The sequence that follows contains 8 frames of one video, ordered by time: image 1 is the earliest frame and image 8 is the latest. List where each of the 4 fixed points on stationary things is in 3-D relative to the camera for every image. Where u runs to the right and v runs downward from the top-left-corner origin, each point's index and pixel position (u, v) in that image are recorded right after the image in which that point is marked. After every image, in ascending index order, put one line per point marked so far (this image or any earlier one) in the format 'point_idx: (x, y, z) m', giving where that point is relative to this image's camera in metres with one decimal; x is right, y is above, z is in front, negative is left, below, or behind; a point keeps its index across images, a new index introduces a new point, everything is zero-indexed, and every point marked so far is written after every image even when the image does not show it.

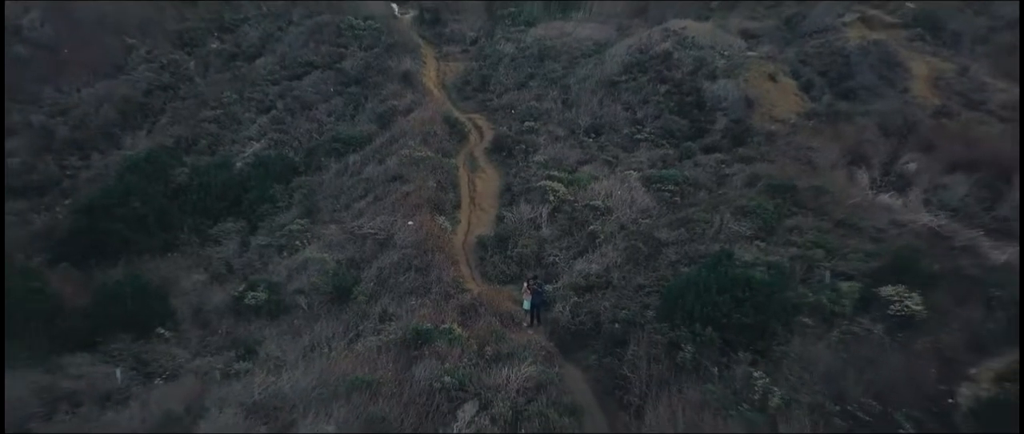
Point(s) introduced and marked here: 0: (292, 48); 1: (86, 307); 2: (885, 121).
0: (-2.4, +1.9, +7.9) m
1: (-2.5, -0.5, +4.2) m
2: (+3.0, +0.8, +5.6) m
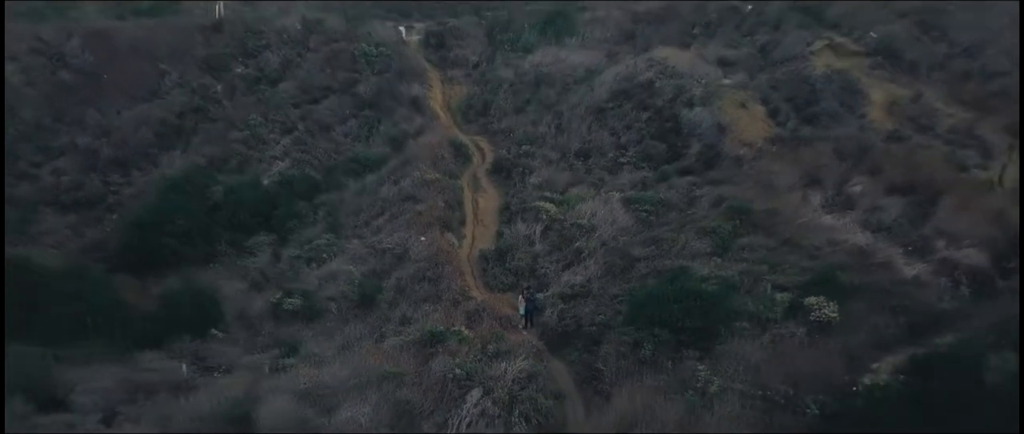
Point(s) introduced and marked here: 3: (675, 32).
0: (-2.5, +1.8, +8.7) m
1: (-2.5, -0.7, +5.0) m
2: (+3.0, +0.7, +6.4) m
3: (+2.2, +2.4, +9.3) m
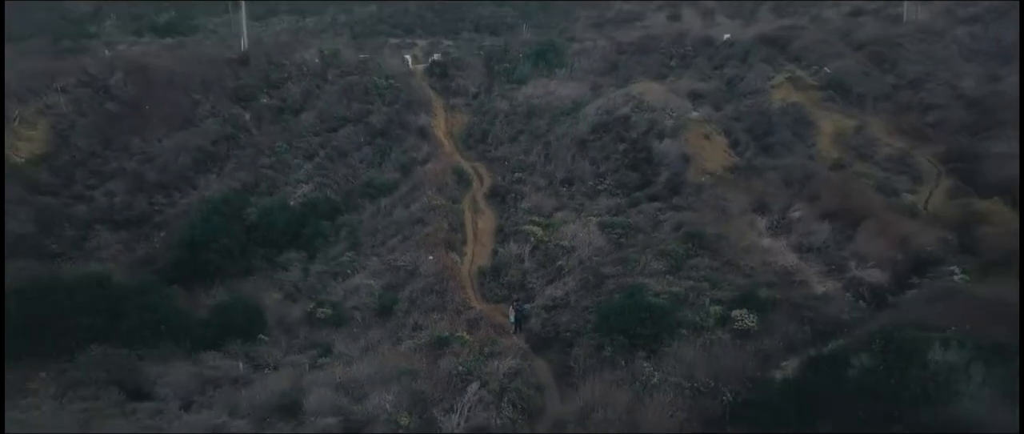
0: (-2.5, +1.6, +9.8) m
1: (-2.6, -0.9, +6.1) m
2: (+3.0, +0.5, +7.5) m
3: (+2.1, +2.2, +10.4) m
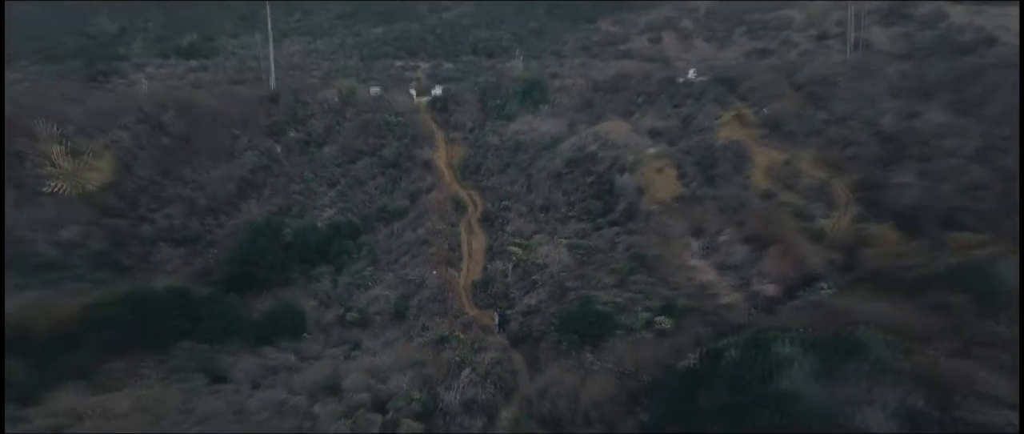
0: (-2.7, +1.3, +11.6) m
1: (-2.8, -1.2, +7.9) m
2: (+2.8, +0.2, +9.3) m
3: (+1.9, +2.0, +12.2) m
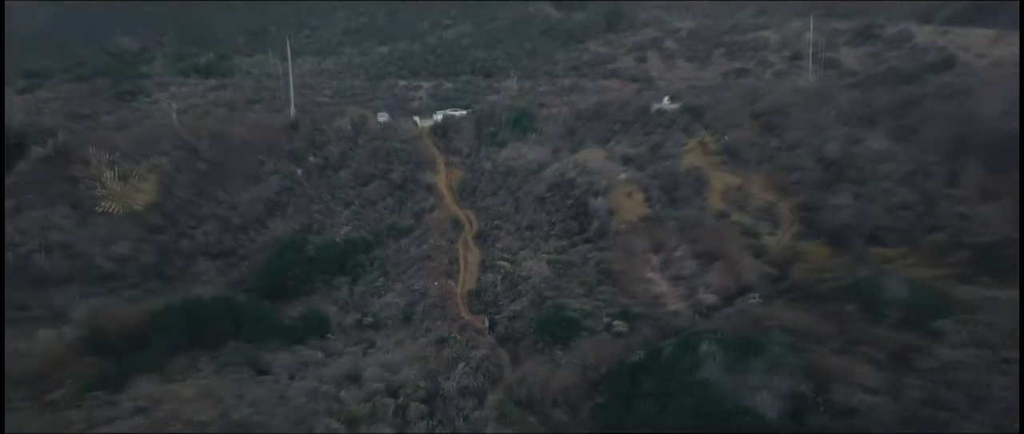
0: (-2.8, +1.0, +13.2) m
1: (-2.9, -1.5, +9.6) m
2: (+2.6, -0.1, +10.9) m
3: (+1.8, +1.7, +13.8) m
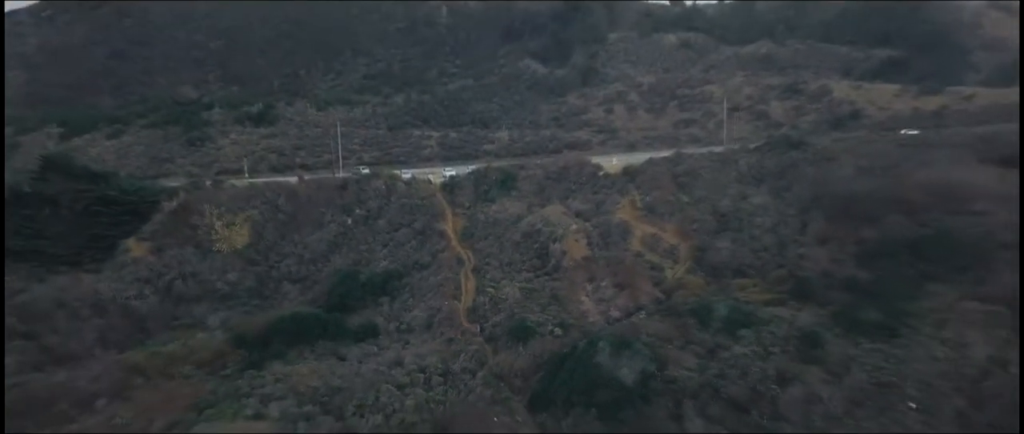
0: (-3.2, +0.1, +18.7) m
1: (-3.3, -2.4, +15.1) m
2: (+2.3, -1.0, +16.4) m
3: (+1.4, +0.8, +19.3) m
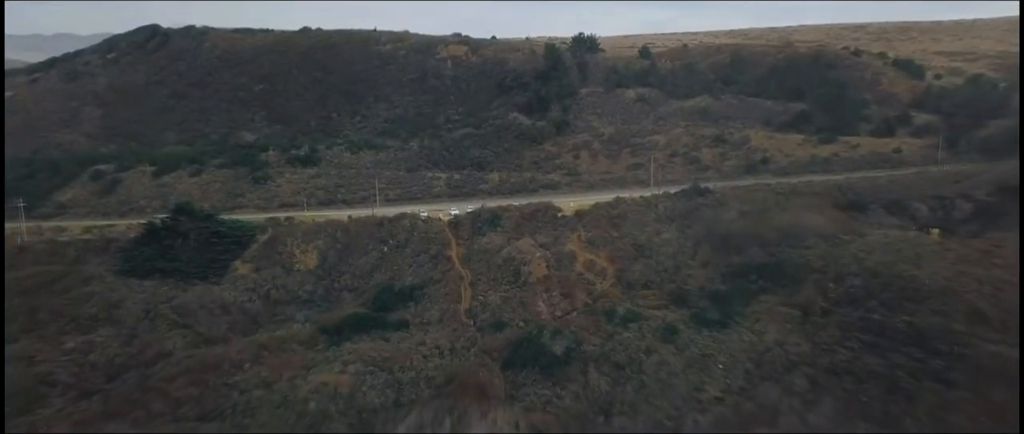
0: (-3.8, -1.0, +27.2) m
1: (-3.9, -3.5, +23.6) m
2: (+1.7, -2.2, +24.9) m
3: (+0.9, -0.4, +27.8) m
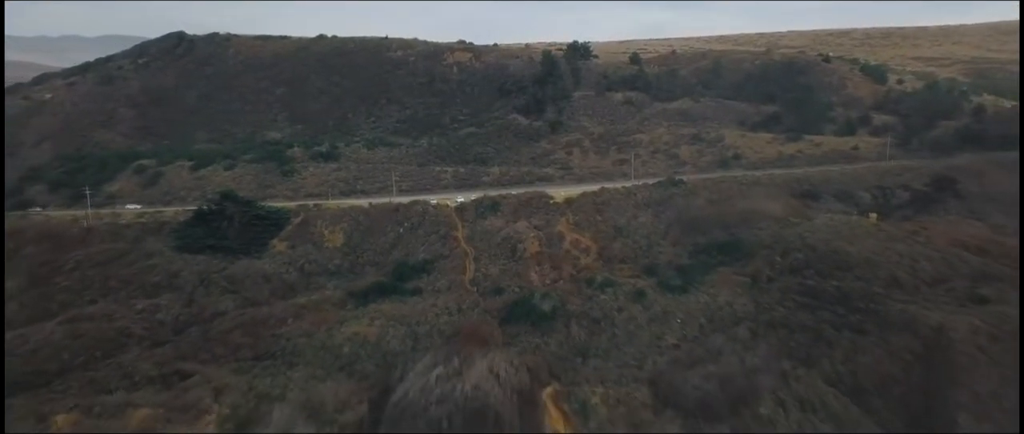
0: (-3.9, -0.4, +31.7) m
1: (-4.0, -2.9, +28.0) m
2: (+1.6, -1.6, +29.3) m
3: (+0.8, +0.3, +32.2) m
